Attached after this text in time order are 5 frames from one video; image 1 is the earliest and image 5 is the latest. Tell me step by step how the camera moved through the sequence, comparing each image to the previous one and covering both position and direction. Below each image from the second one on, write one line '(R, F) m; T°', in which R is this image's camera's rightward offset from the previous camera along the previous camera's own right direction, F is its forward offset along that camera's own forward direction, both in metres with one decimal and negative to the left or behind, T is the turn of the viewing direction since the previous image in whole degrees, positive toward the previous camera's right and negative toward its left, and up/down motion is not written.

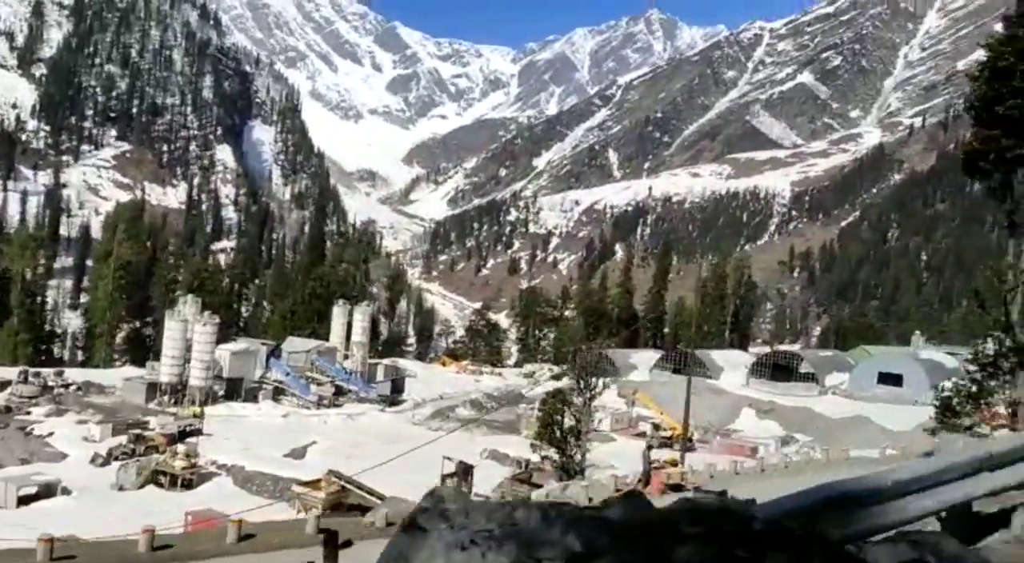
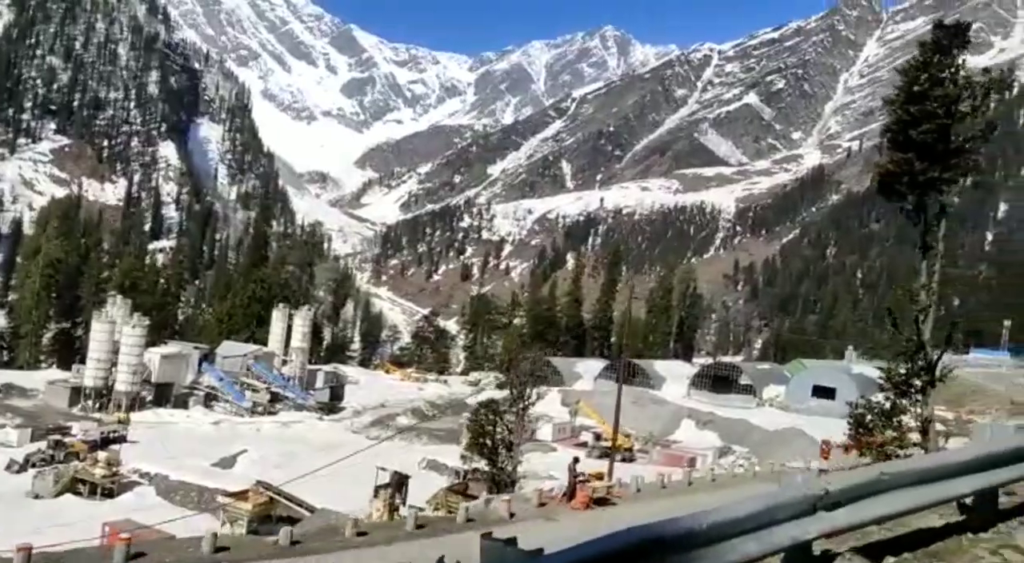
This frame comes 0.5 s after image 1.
(+0.3, +0.4) m; +3°
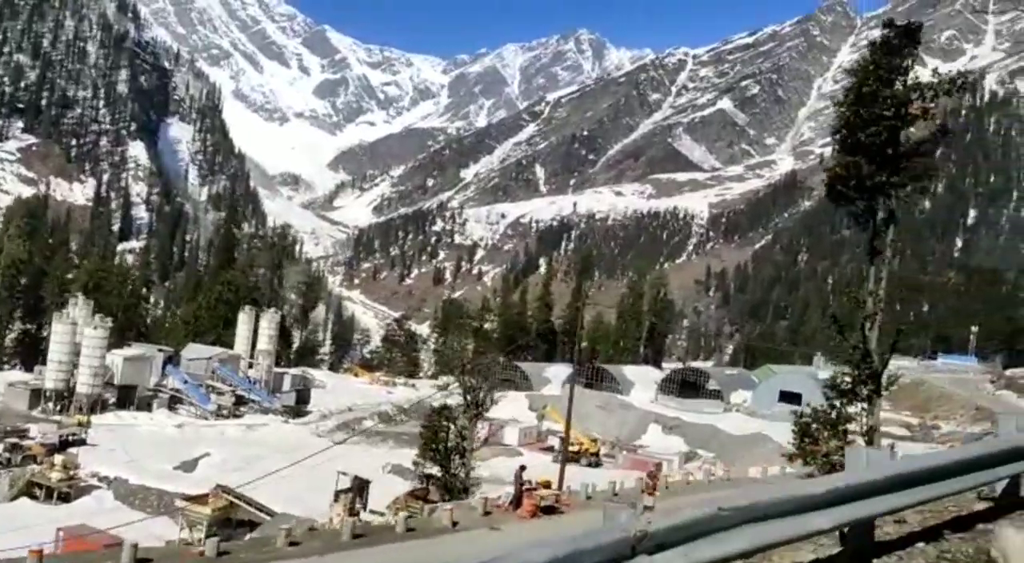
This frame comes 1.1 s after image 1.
(+0.3, +0.1) m; +2°
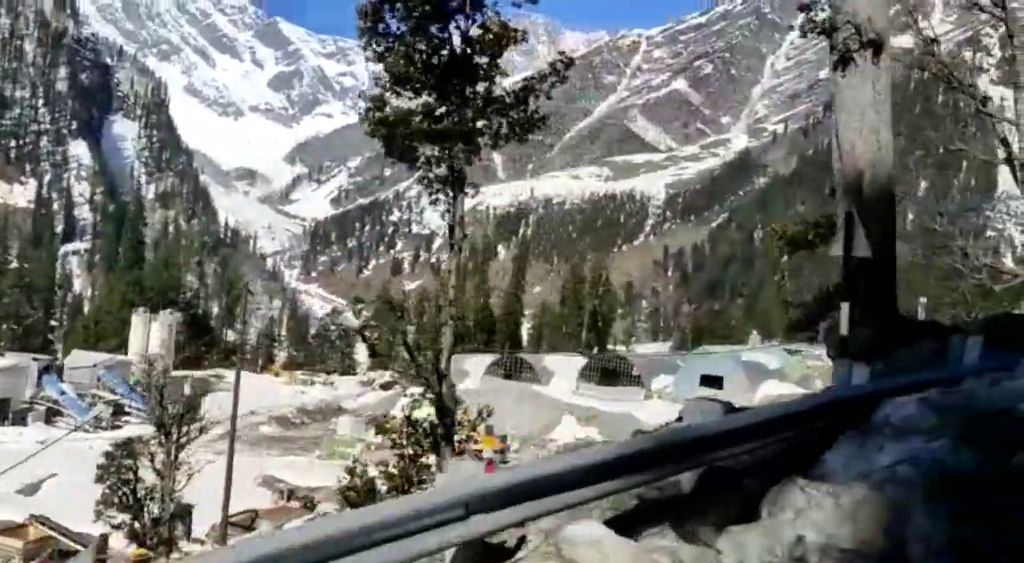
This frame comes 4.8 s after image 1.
(+3.5, +2.6) m; +2°
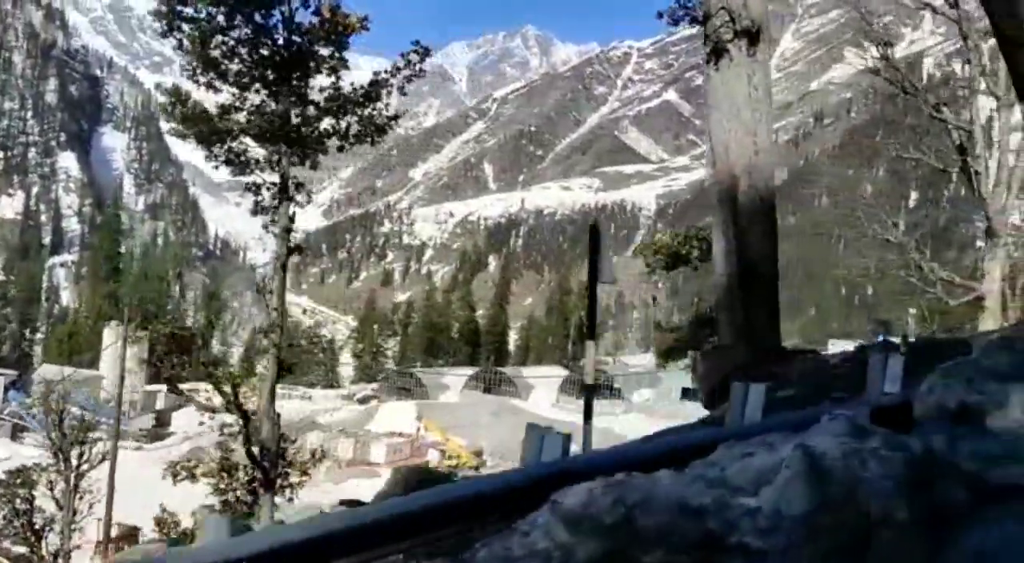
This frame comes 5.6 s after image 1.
(+0.9, +0.7) m; 0°
